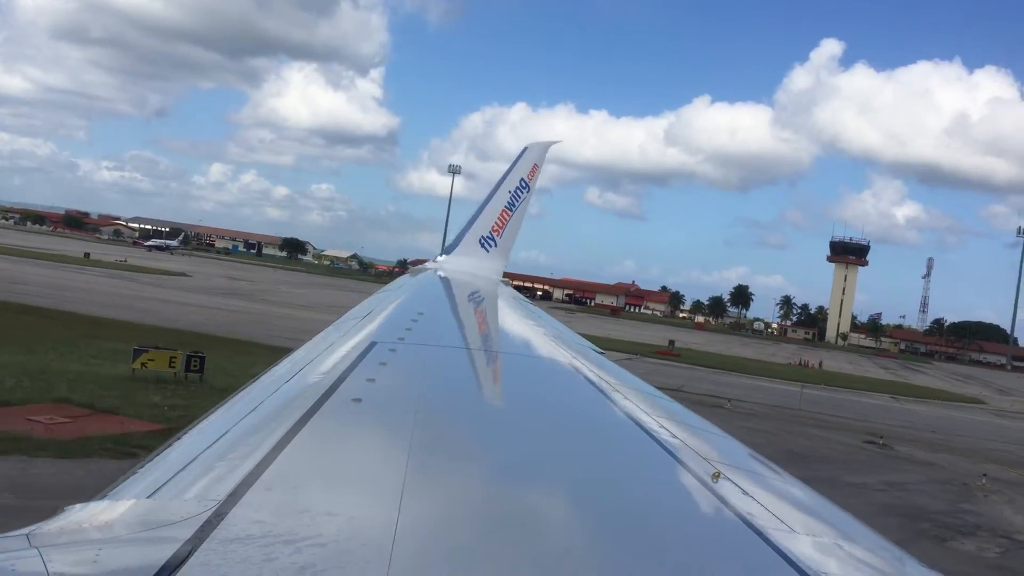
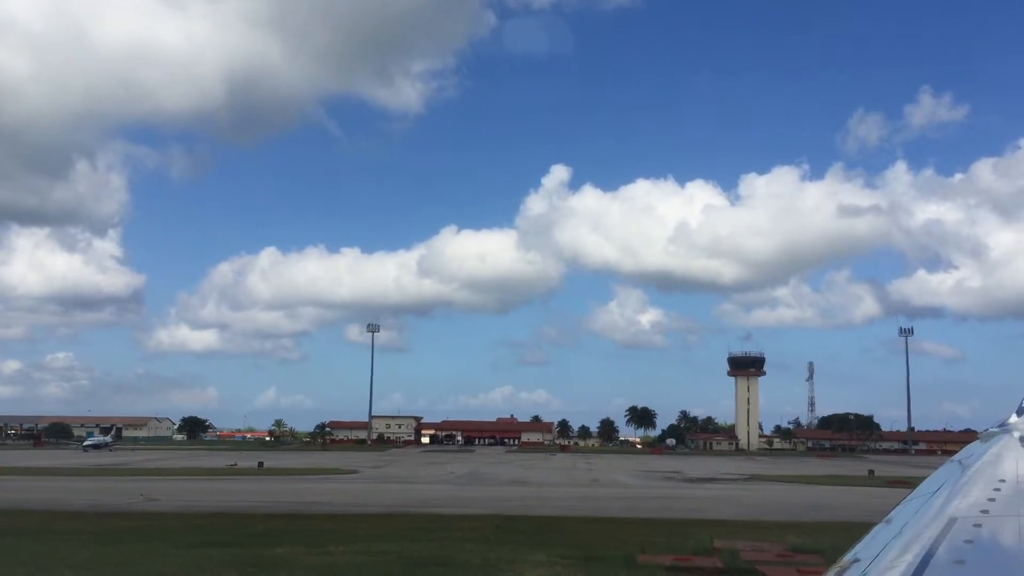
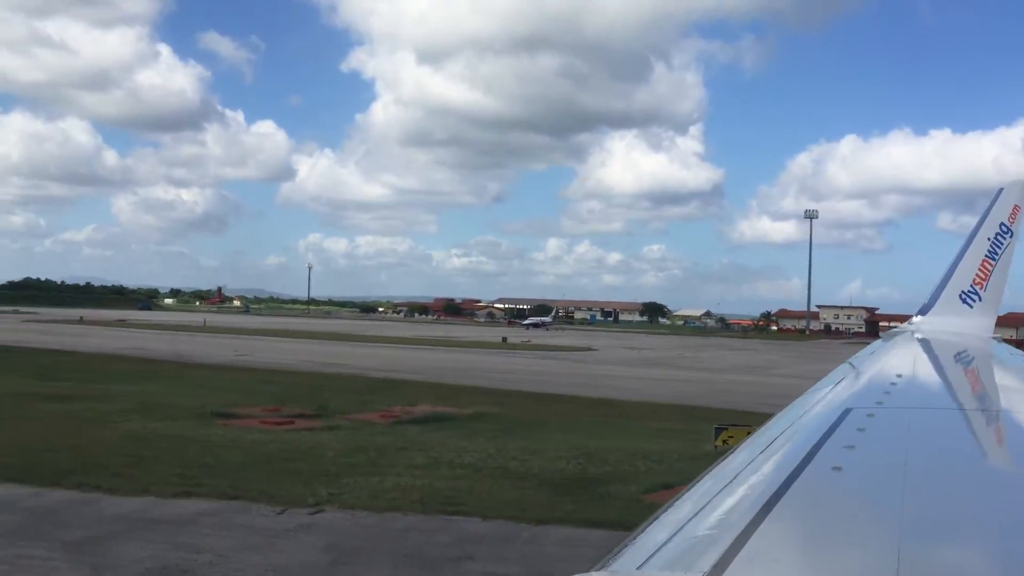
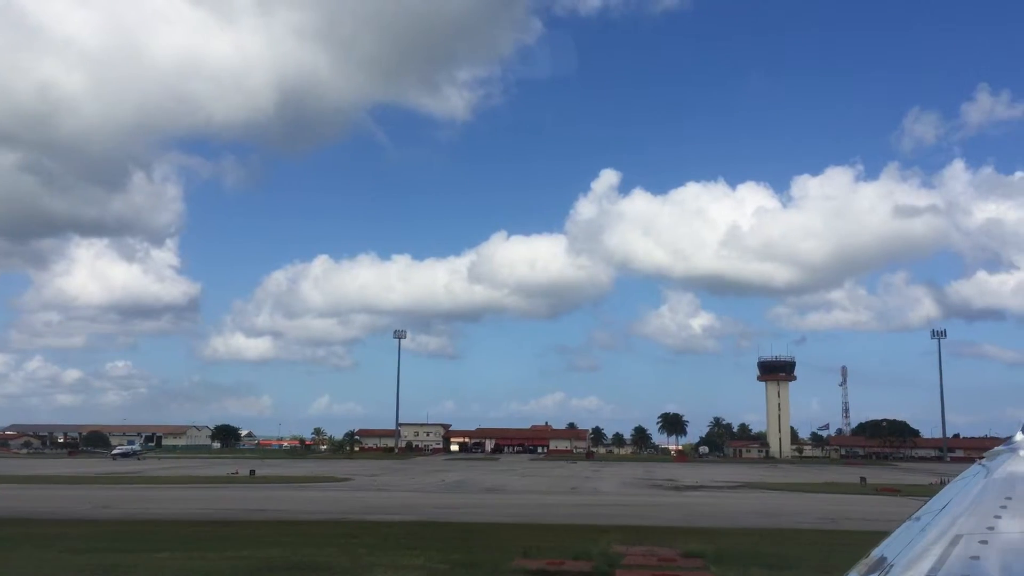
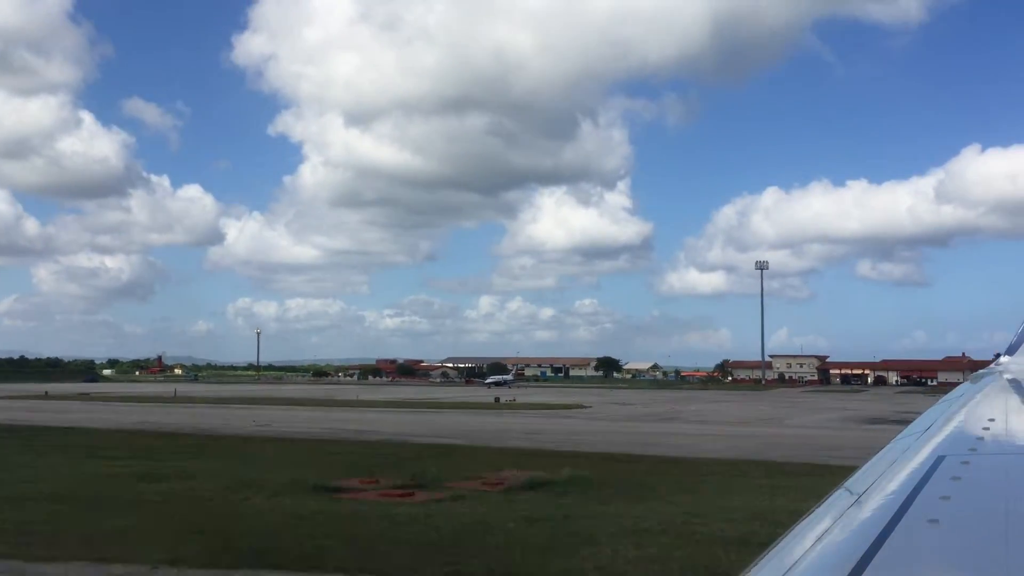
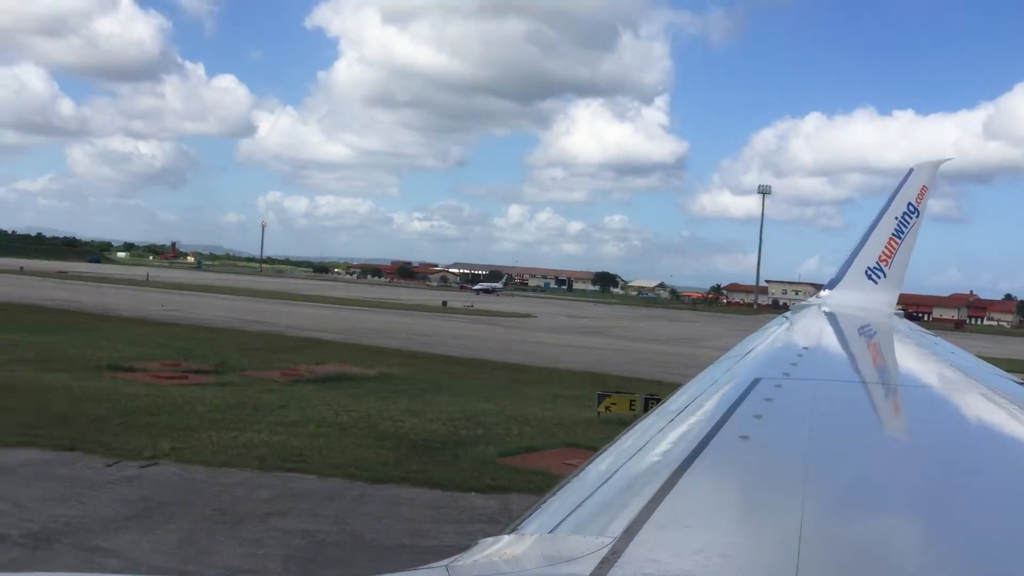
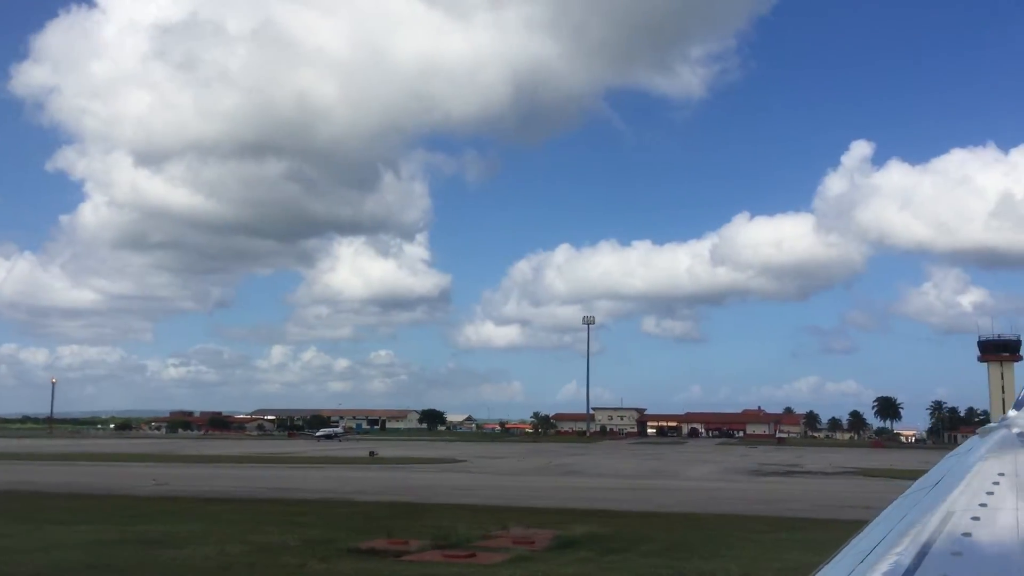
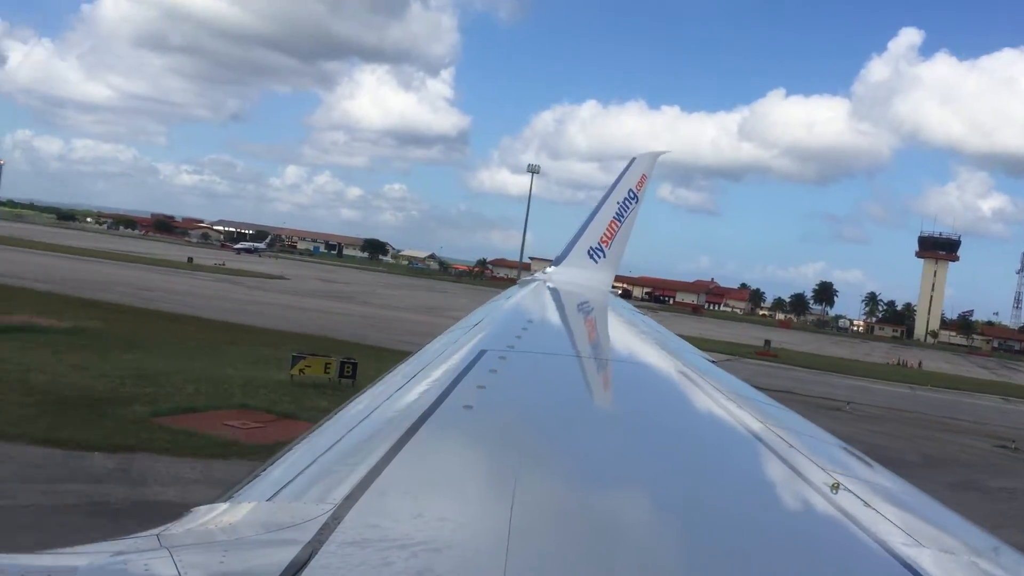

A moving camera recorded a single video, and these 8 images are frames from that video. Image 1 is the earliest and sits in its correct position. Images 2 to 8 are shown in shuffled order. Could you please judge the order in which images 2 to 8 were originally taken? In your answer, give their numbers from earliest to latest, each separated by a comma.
8, 6, 3, 5, 7, 4, 2
